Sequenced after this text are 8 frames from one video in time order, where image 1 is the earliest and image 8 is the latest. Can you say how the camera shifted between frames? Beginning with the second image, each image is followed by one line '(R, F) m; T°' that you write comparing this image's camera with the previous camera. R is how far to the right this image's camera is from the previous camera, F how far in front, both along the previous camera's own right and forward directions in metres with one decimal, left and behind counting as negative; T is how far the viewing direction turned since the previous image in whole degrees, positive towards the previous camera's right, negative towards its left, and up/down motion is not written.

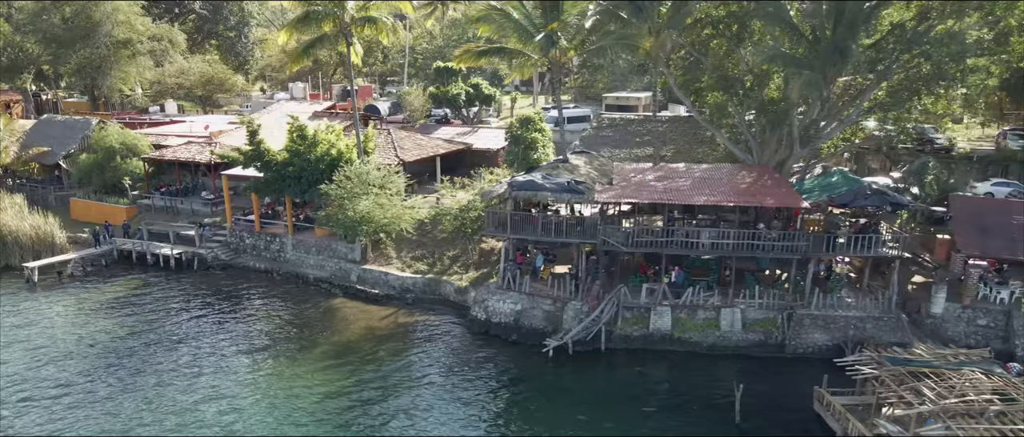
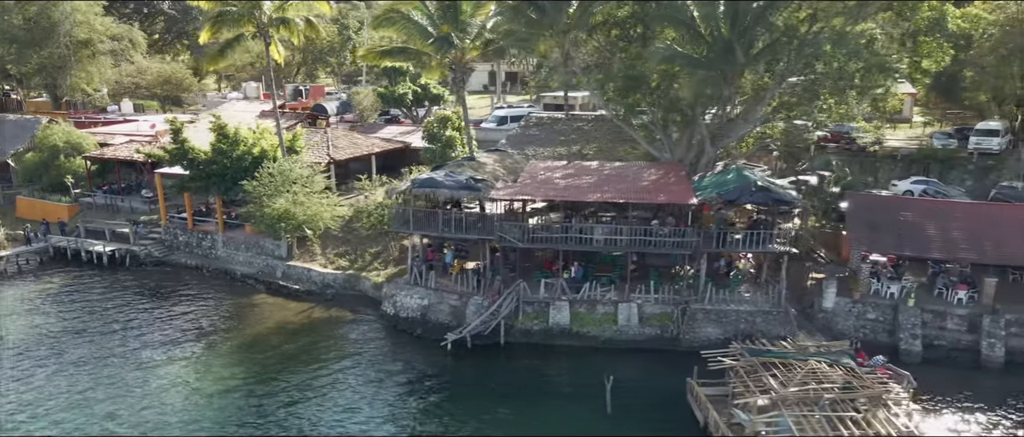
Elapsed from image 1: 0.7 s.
(+5.0, -0.8) m; 0°
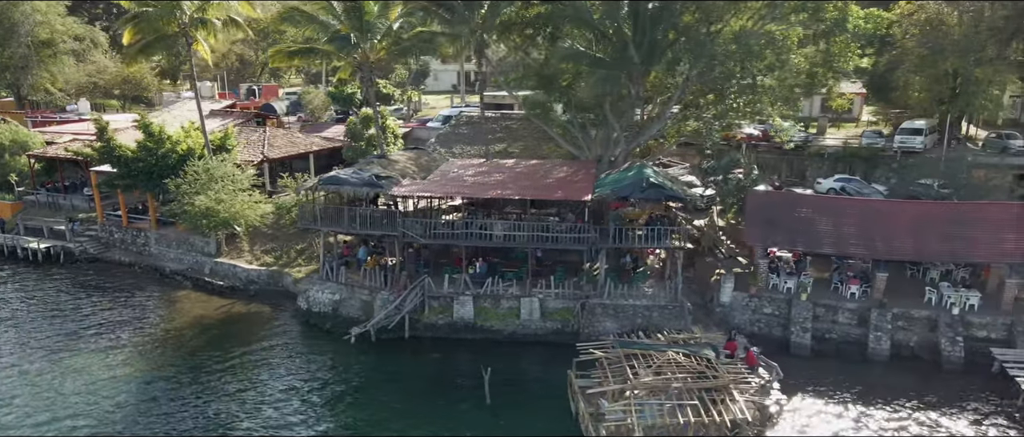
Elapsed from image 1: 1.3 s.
(+5.0, -0.7) m; 0°
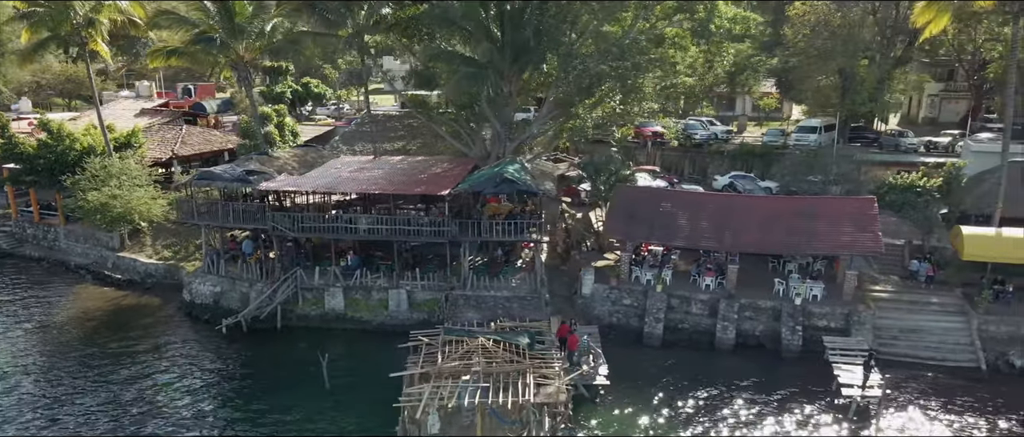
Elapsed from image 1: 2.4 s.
(+7.1, -1.1) m; 0°
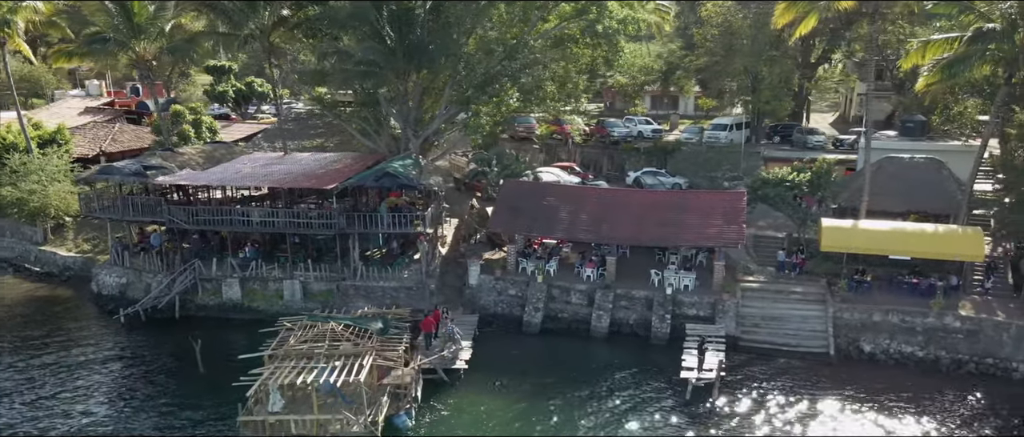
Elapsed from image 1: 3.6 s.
(+6.2, -1.3) m; 0°
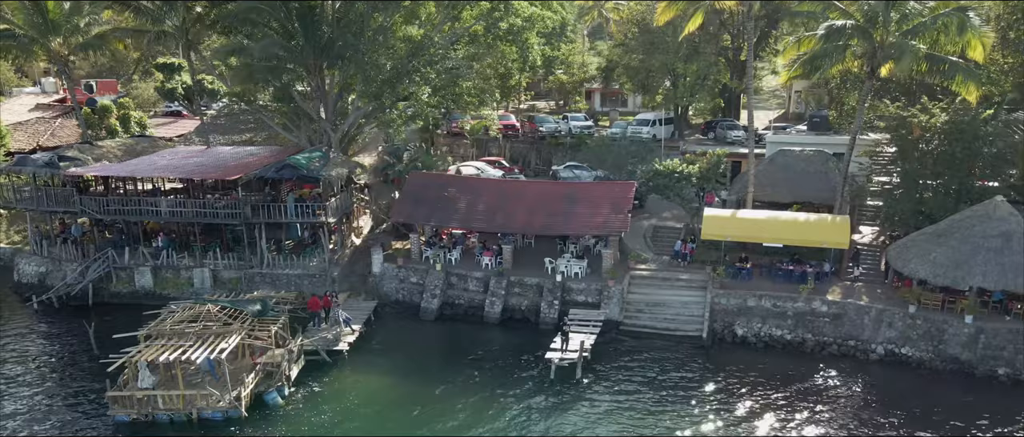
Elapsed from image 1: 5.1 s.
(+5.6, -1.3) m; 0°
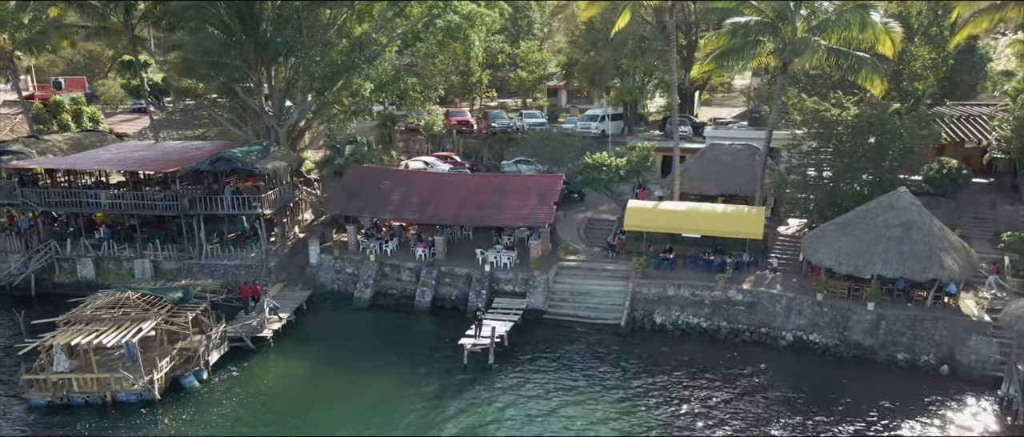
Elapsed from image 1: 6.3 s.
(+3.9, -0.8) m; 0°
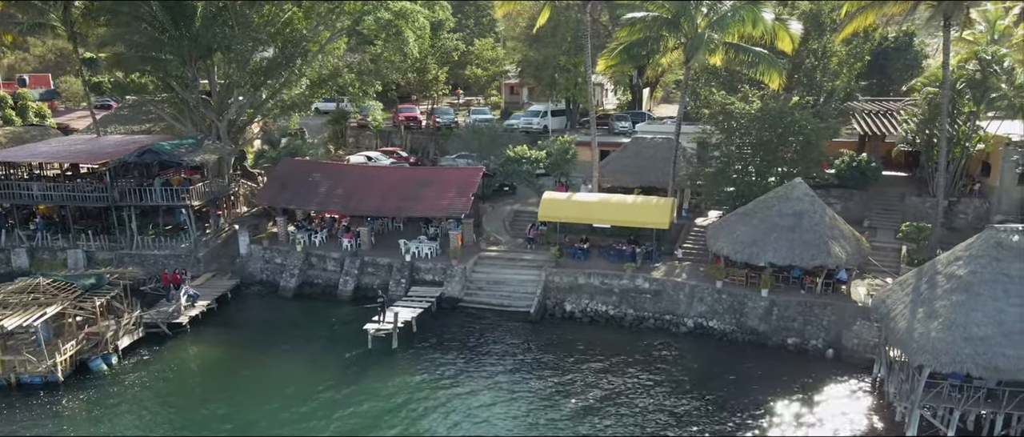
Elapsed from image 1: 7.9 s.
(+4.5, -0.9) m; 0°
